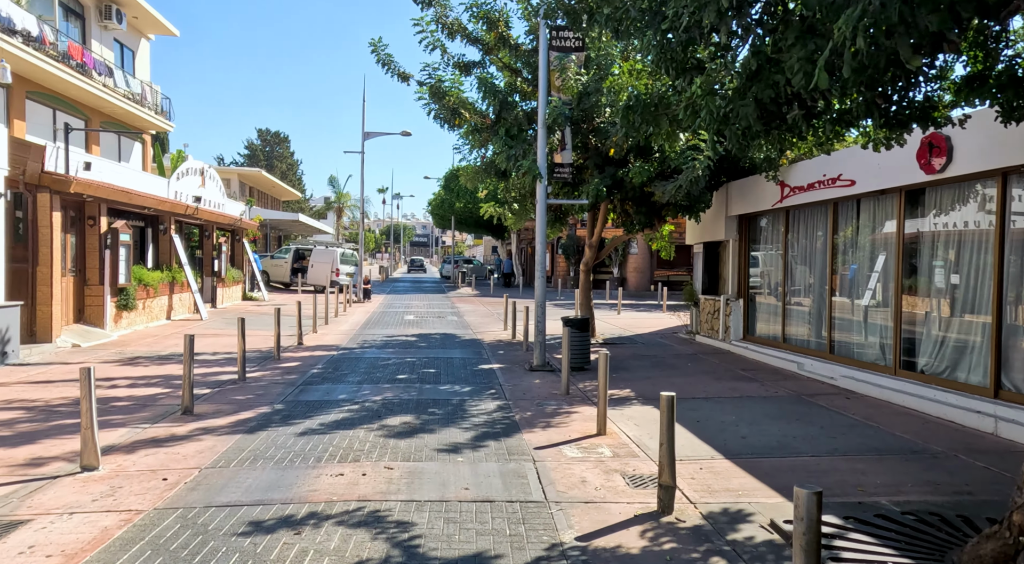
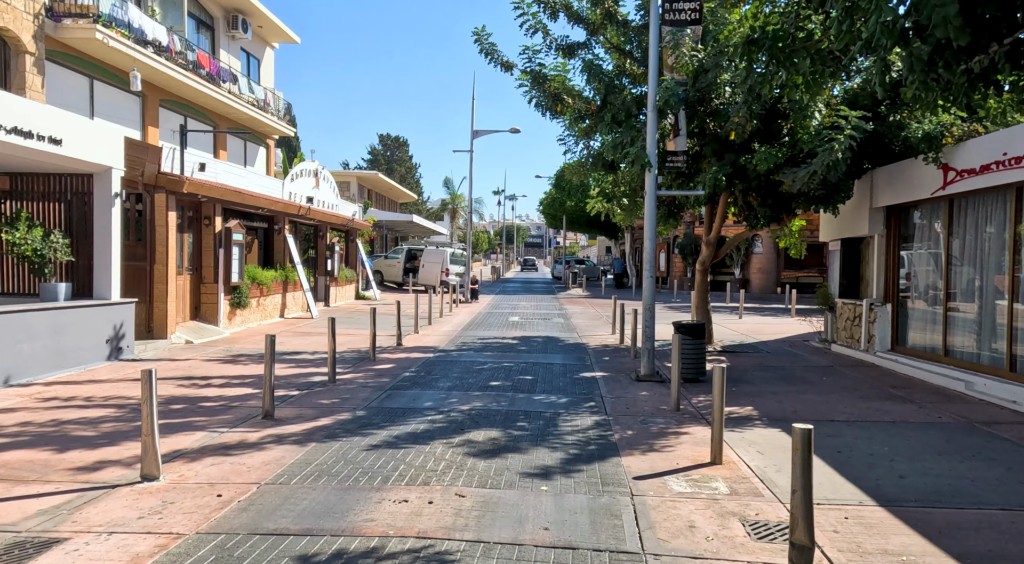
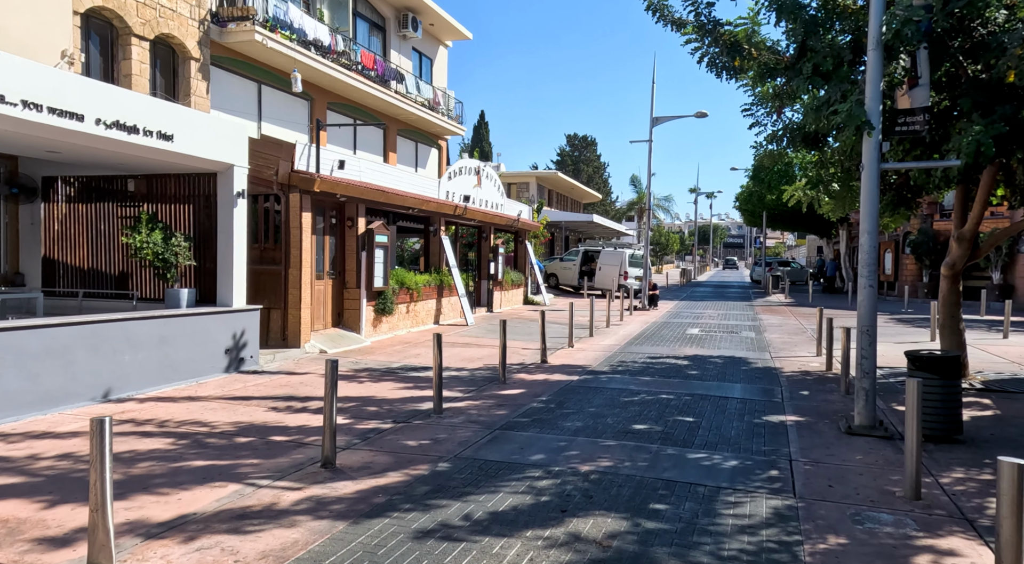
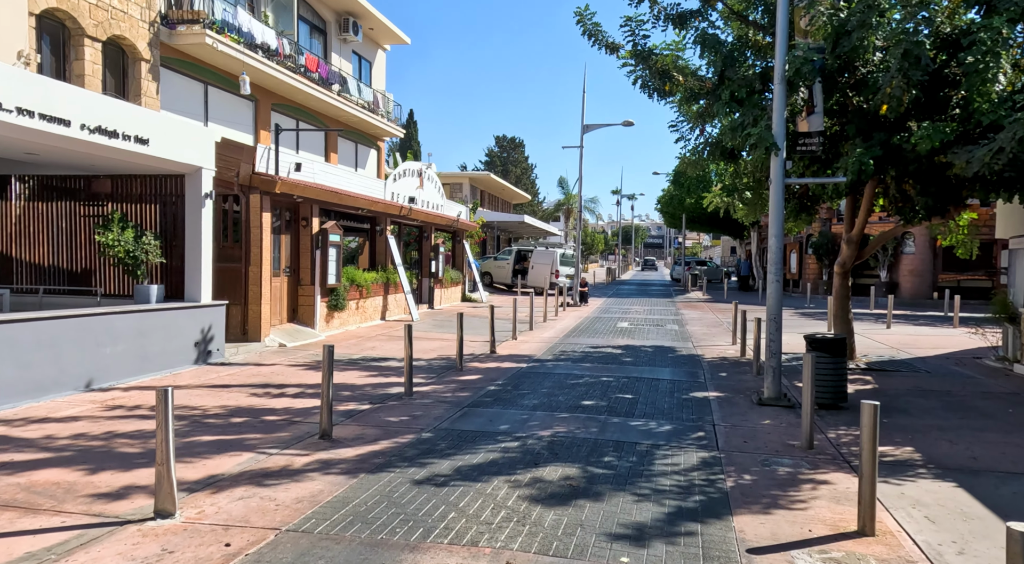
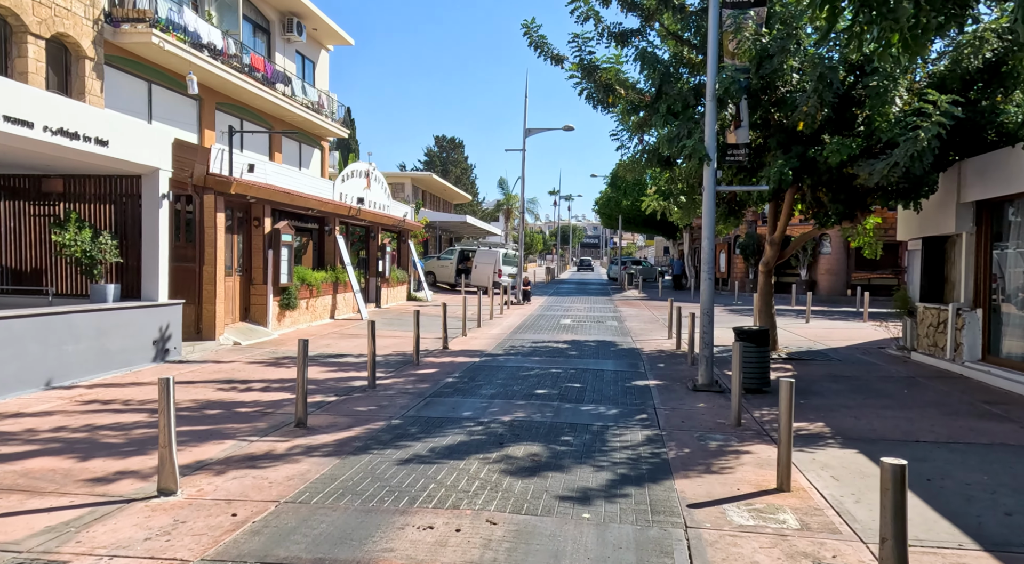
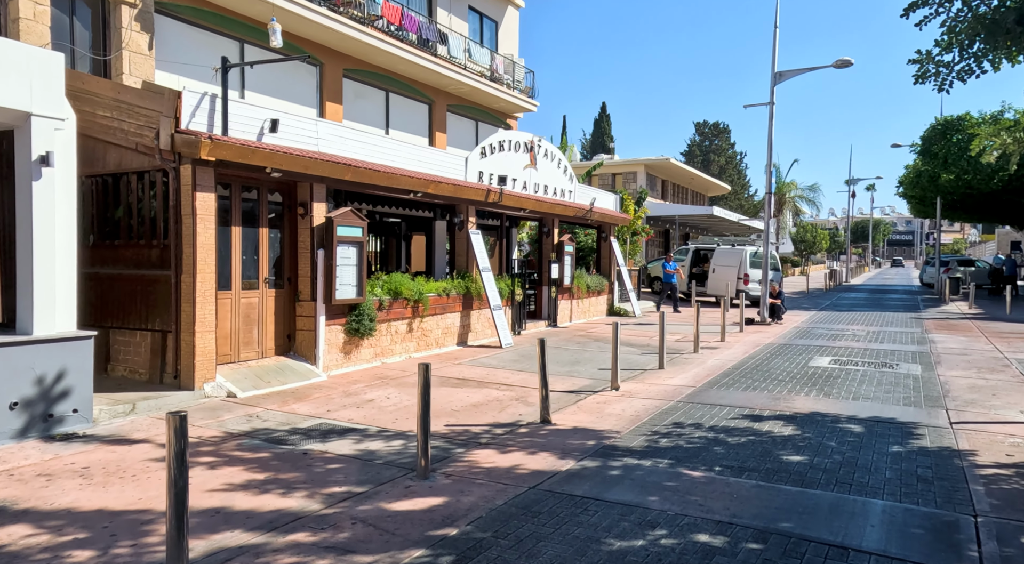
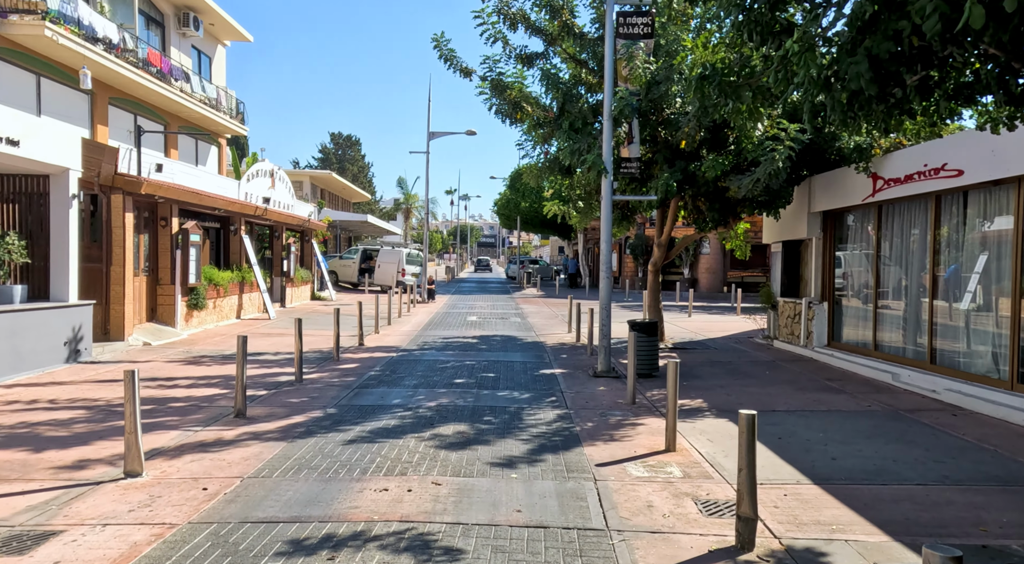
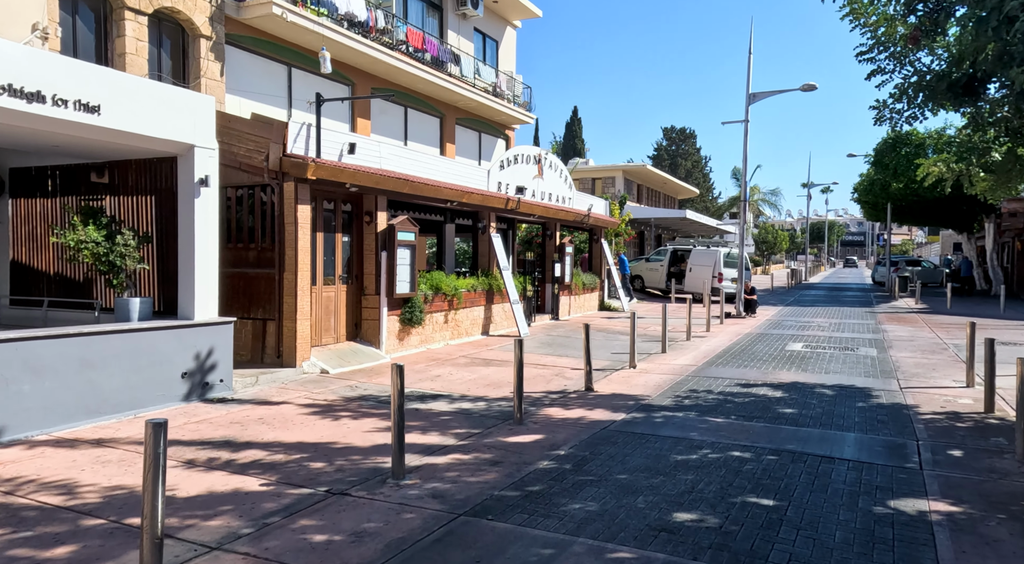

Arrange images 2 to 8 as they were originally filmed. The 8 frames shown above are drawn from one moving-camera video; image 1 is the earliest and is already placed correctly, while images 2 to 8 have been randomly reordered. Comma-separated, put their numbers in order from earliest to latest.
7, 2, 5, 4, 3, 8, 6
